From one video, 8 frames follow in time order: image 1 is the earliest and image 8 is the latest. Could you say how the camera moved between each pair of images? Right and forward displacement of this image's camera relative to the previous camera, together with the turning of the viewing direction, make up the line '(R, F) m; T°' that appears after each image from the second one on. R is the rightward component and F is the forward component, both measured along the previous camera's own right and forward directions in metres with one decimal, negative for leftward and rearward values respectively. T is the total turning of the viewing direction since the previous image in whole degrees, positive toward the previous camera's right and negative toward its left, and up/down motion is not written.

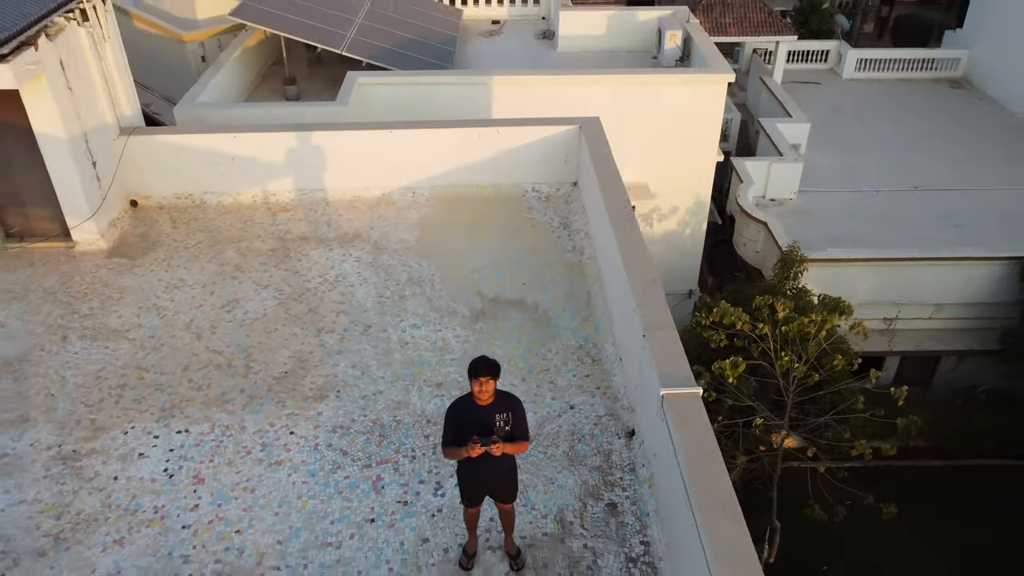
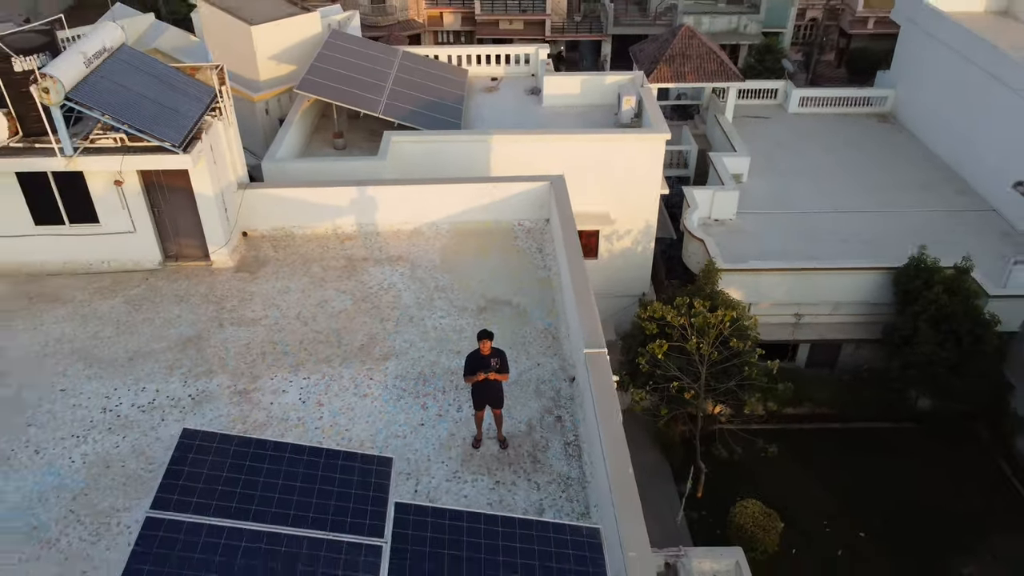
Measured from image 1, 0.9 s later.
(+0.1, -3.7) m; 0°
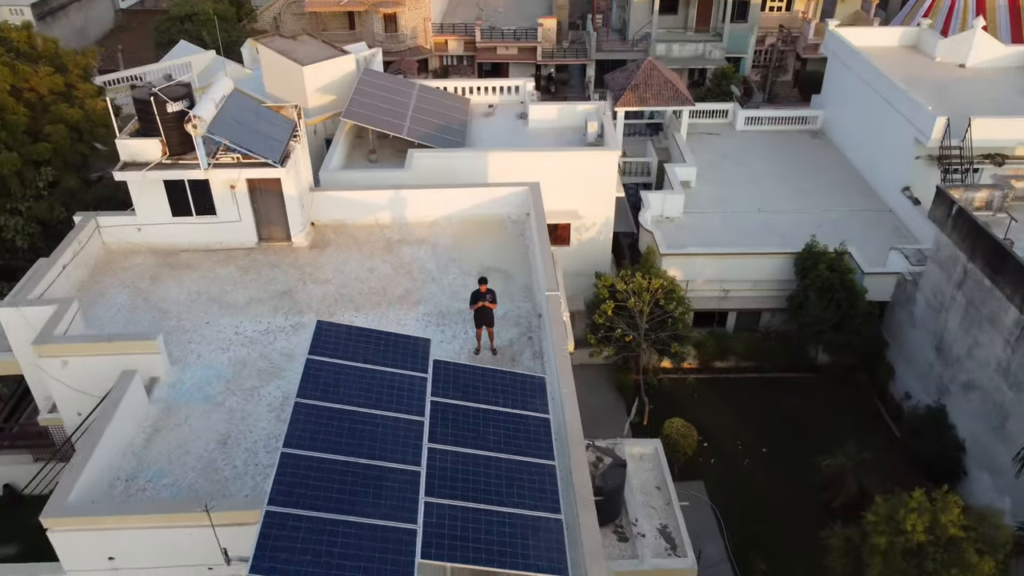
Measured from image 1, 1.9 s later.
(+0.2, -4.7) m; 0°
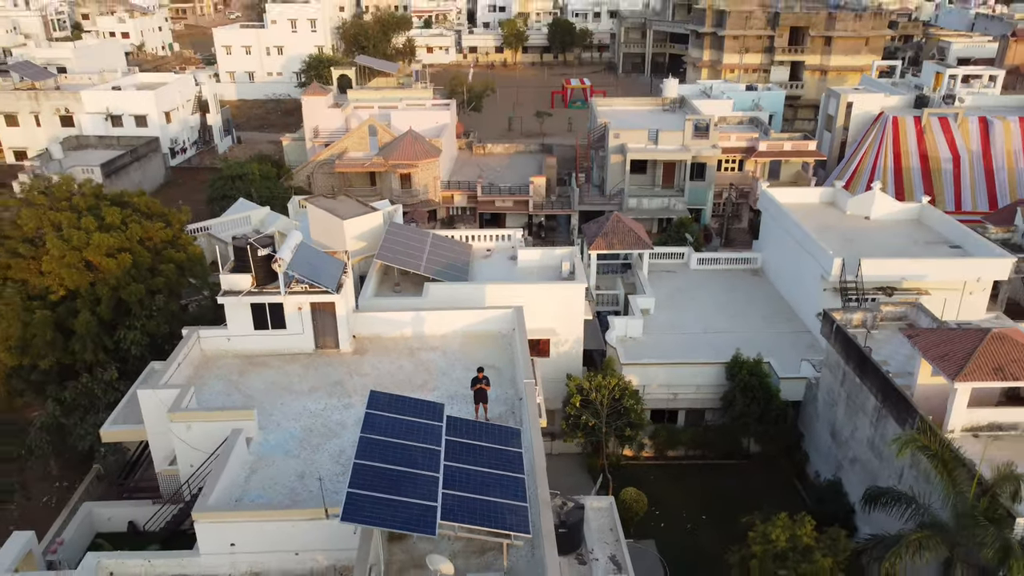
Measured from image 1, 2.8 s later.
(+0.3, -5.5) m; 0°
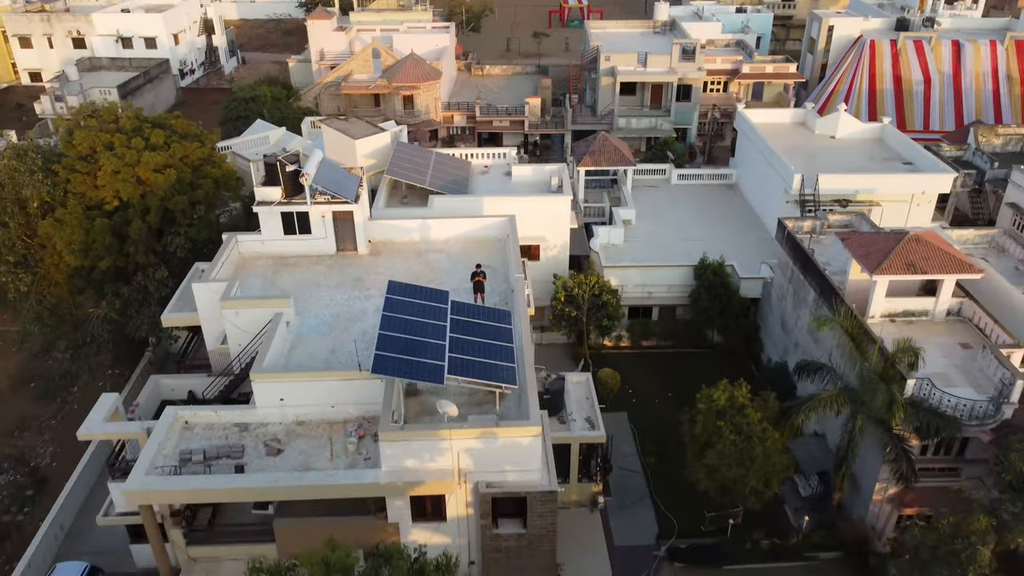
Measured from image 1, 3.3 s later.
(+0.2, -3.5) m; 0°
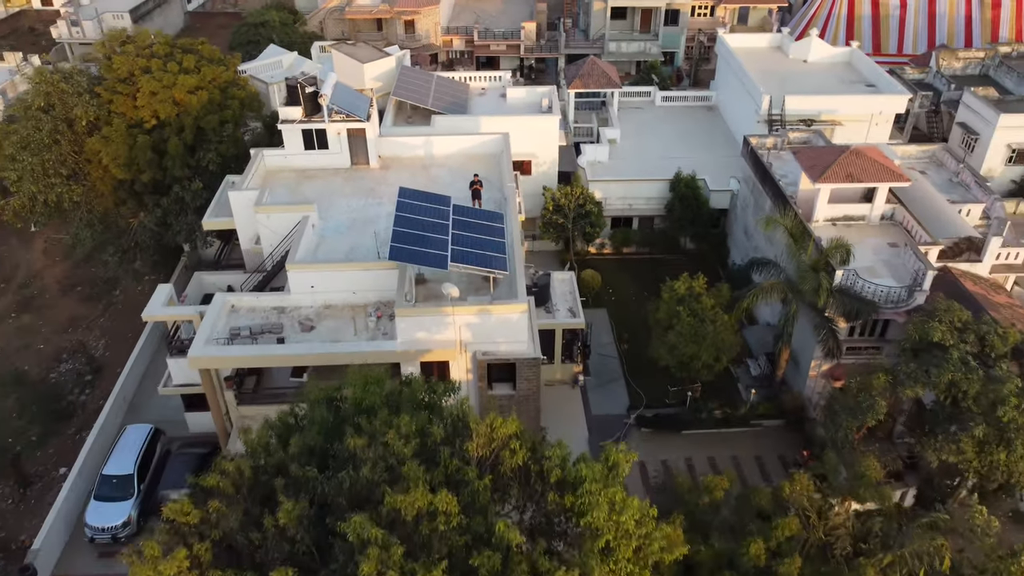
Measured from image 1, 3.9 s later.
(+0.2, -3.5) m; 0°
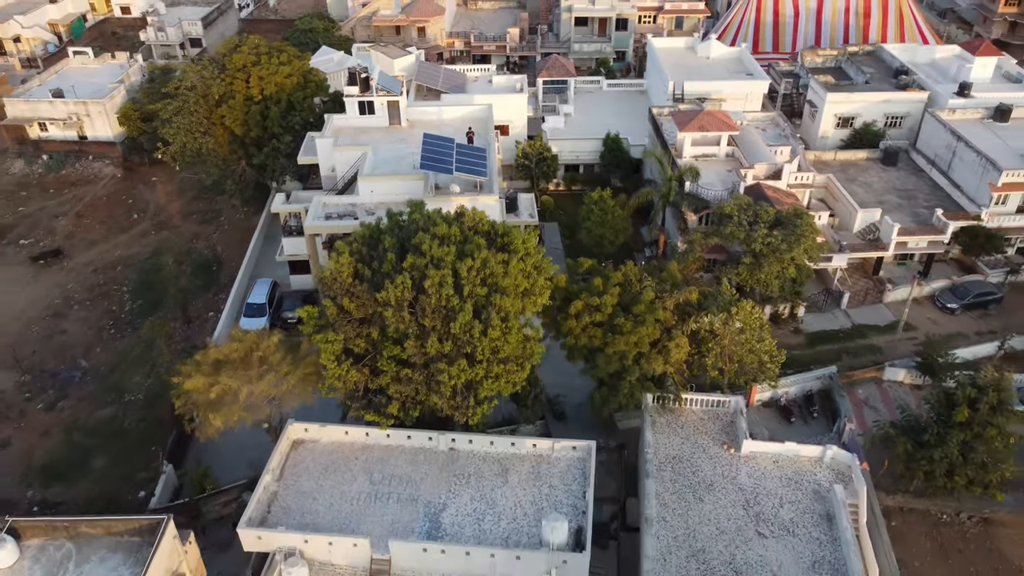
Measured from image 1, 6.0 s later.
(+1.0, -15.0) m; 0°
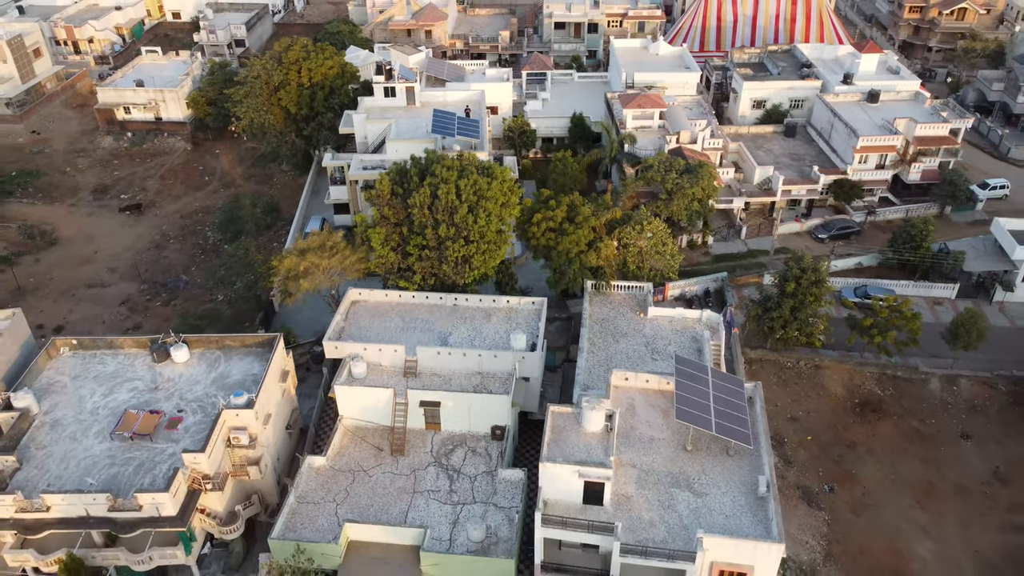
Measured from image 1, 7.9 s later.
(+0.9, -13.8) m; 0°
